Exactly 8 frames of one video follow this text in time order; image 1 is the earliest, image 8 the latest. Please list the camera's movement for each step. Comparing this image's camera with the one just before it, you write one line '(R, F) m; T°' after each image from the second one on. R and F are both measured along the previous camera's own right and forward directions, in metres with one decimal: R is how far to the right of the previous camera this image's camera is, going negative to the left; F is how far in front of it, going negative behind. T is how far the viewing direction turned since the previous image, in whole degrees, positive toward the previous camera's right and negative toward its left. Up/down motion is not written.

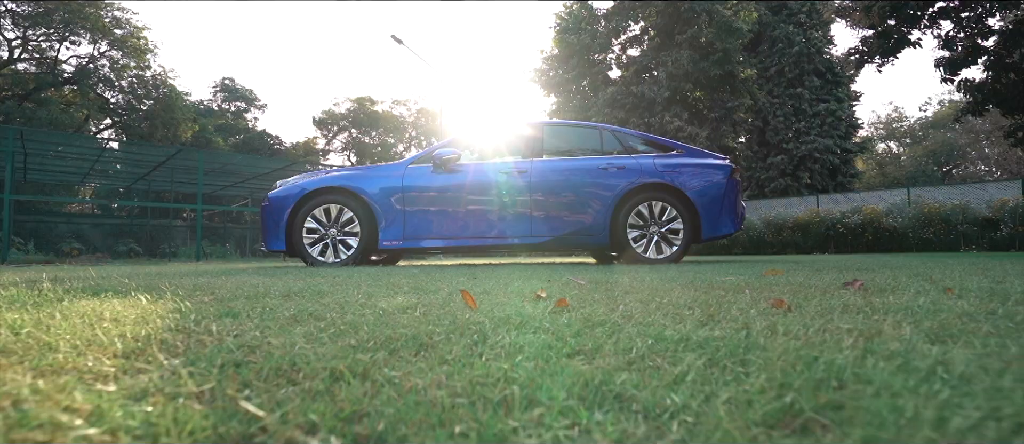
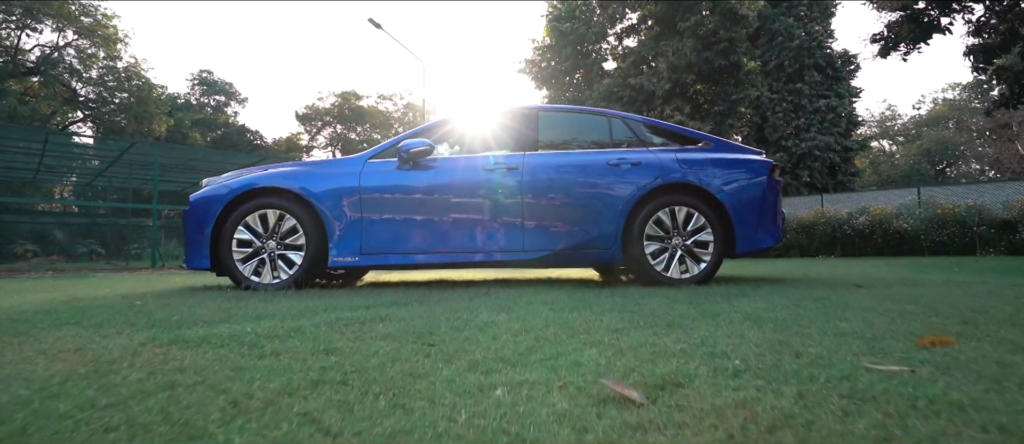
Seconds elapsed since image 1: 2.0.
(0.0, +1.3) m; +1°
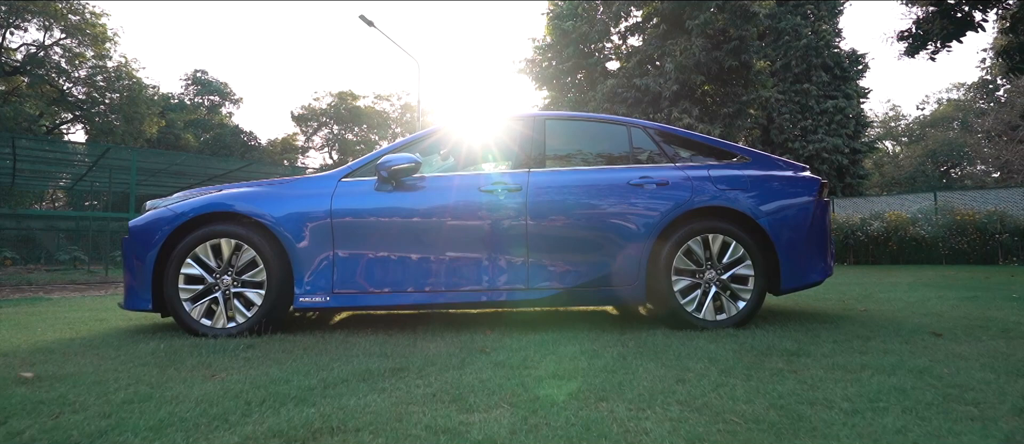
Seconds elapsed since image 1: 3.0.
(0.0, +0.8) m; 0°
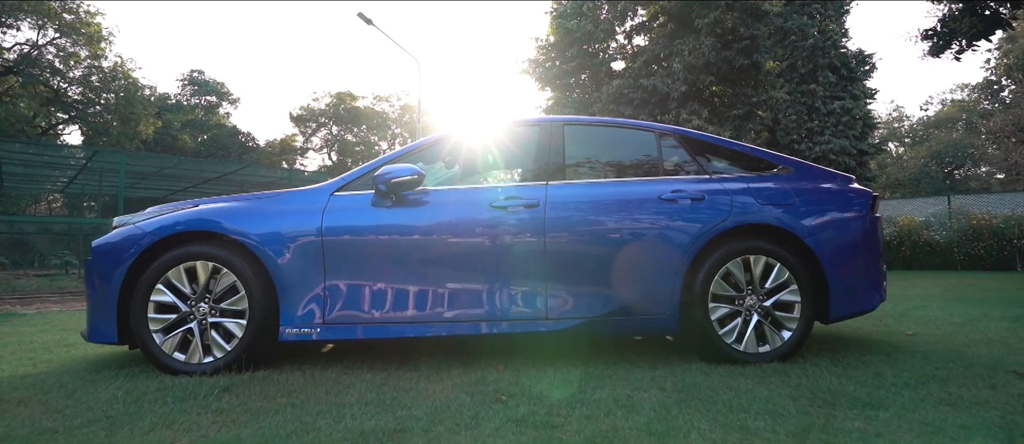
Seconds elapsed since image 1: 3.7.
(-0.1, +0.5) m; 0°
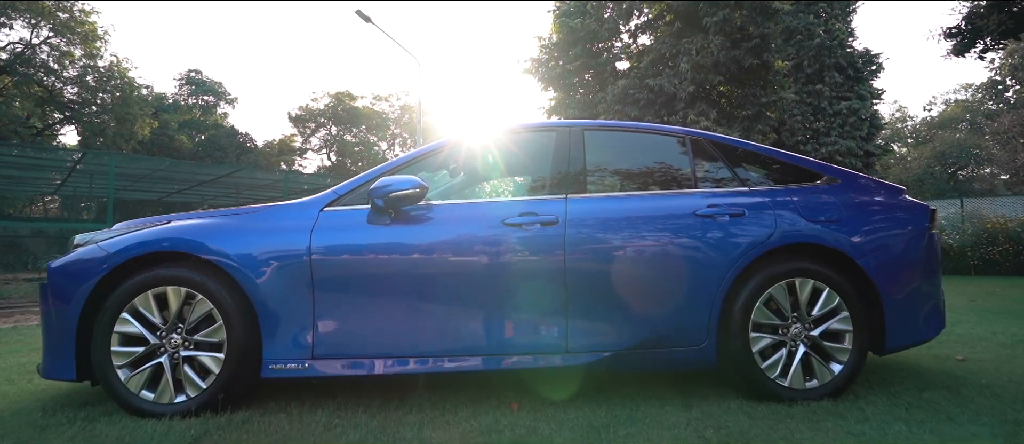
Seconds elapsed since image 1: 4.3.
(-0.1, +0.5) m; 0°
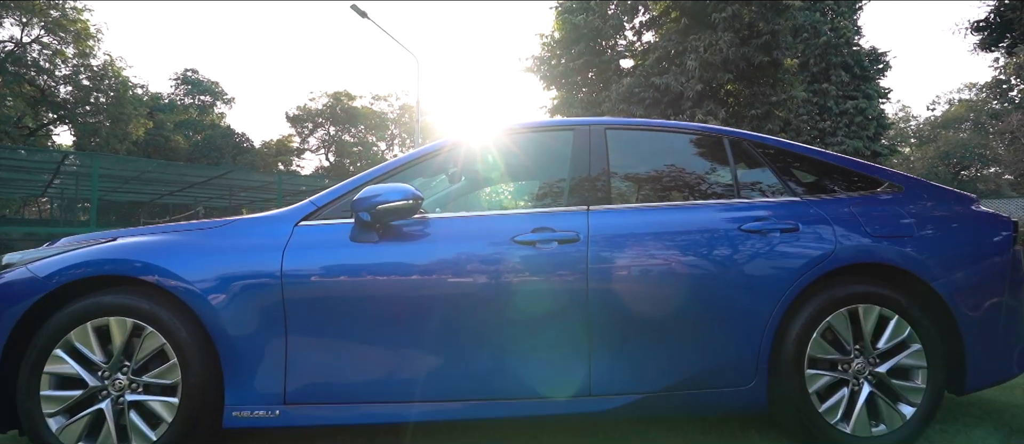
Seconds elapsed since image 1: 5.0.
(-0.1, +0.5) m; 0°
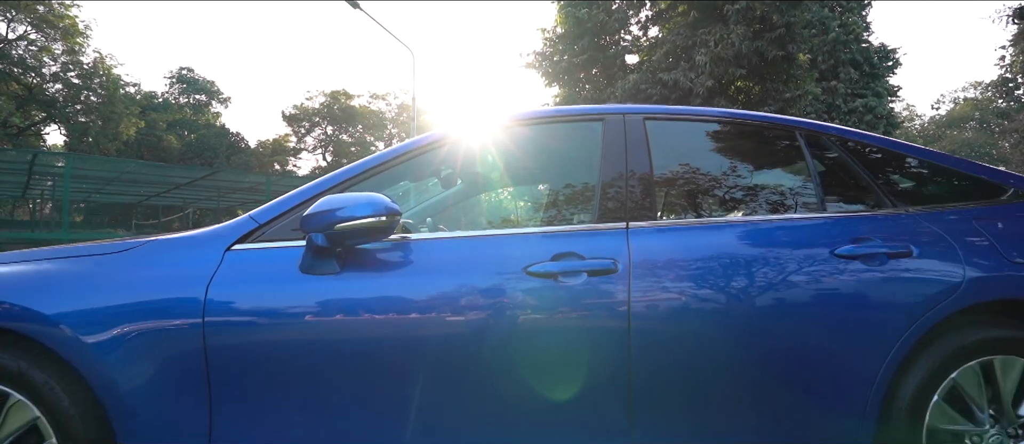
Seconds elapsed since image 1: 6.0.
(-0.1, +0.8) m; 0°
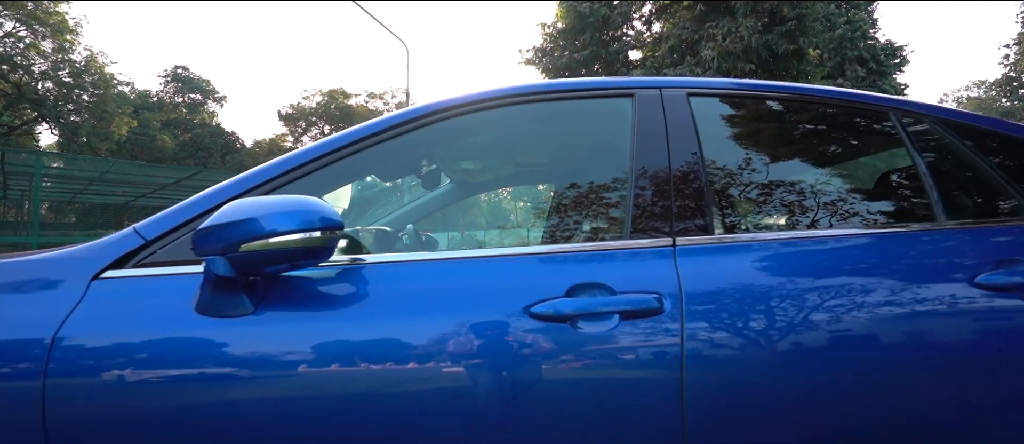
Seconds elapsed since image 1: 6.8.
(0.0, +0.6) m; 0°
